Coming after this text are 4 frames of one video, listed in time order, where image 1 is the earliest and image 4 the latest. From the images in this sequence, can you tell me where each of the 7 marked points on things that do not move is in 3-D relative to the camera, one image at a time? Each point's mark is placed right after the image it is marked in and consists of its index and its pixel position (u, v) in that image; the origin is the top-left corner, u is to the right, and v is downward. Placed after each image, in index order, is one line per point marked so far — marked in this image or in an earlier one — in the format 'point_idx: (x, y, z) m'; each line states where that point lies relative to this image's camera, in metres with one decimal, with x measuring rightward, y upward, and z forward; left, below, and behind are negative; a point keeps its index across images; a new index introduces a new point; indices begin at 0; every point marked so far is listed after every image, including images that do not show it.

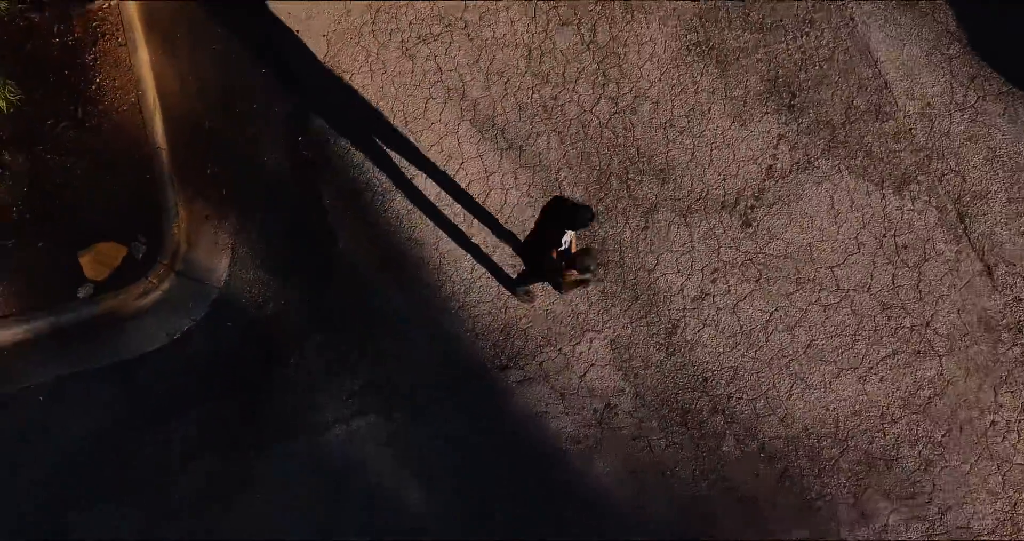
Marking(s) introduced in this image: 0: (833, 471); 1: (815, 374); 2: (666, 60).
0: (+2.2, -1.4, +5.0) m
1: (+2.1, -0.7, +5.2) m
2: (+1.4, +1.5, +5.7) m
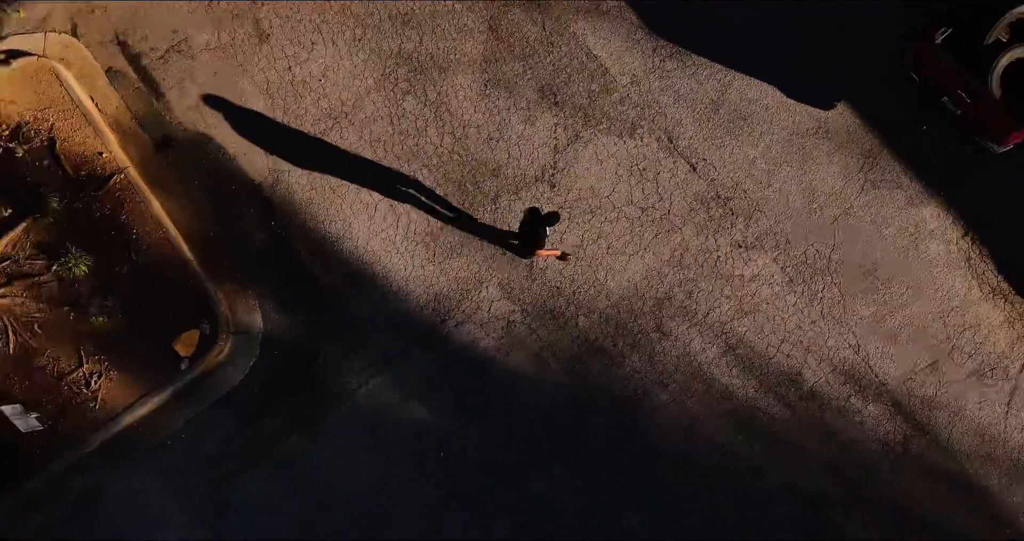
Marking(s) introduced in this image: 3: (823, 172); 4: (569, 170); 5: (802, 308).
0: (+1.5, -0.5, +8.5) m
1: (+1.2, +0.1, +8.6) m
2: (-0.3, +1.9, +9.0) m
3: (+3.4, +1.1, +8.7) m
4: (+0.7, +1.2, +8.7) m
5: (+3.1, -0.4, +8.4) m
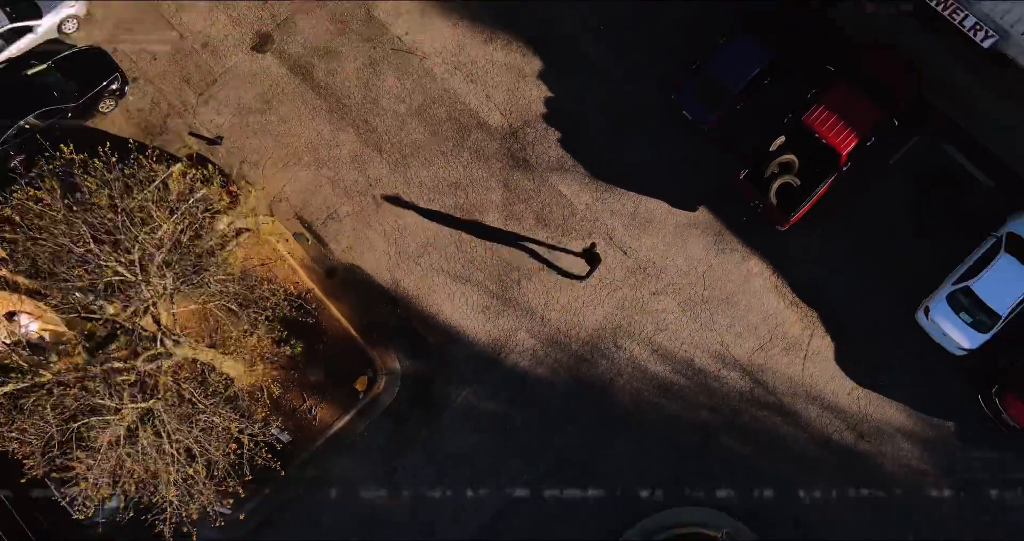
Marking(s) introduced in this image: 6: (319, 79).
0: (+2.0, -1.4, +15.6) m
1: (+1.6, -0.8, +15.7) m
2: (-0.1, +0.8, +16.1) m
3: (+3.6, +0.5, +15.6) m
4: (+1.0, +0.2, +15.9) m
5: (+3.6, -1.1, +15.4) m
6: (-4.2, +4.2, +16.9) m
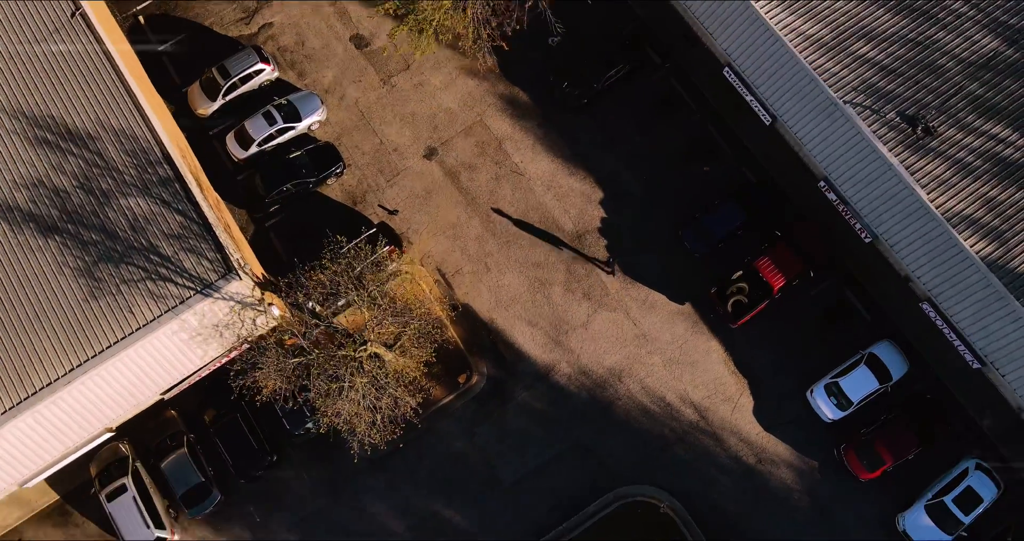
0: (+3.4, -3.4, +25.2) m
1: (+3.1, -2.8, +25.3) m
2: (+1.8, -0.9, +25.9) m
3: (+5.4, -1.9, +25.1) m
4: (+2.7, -1.7, +25.5) m
5: (+5.1, -3.4, +24.9) m
6: (-1.7, +3.1, +26.9) m
